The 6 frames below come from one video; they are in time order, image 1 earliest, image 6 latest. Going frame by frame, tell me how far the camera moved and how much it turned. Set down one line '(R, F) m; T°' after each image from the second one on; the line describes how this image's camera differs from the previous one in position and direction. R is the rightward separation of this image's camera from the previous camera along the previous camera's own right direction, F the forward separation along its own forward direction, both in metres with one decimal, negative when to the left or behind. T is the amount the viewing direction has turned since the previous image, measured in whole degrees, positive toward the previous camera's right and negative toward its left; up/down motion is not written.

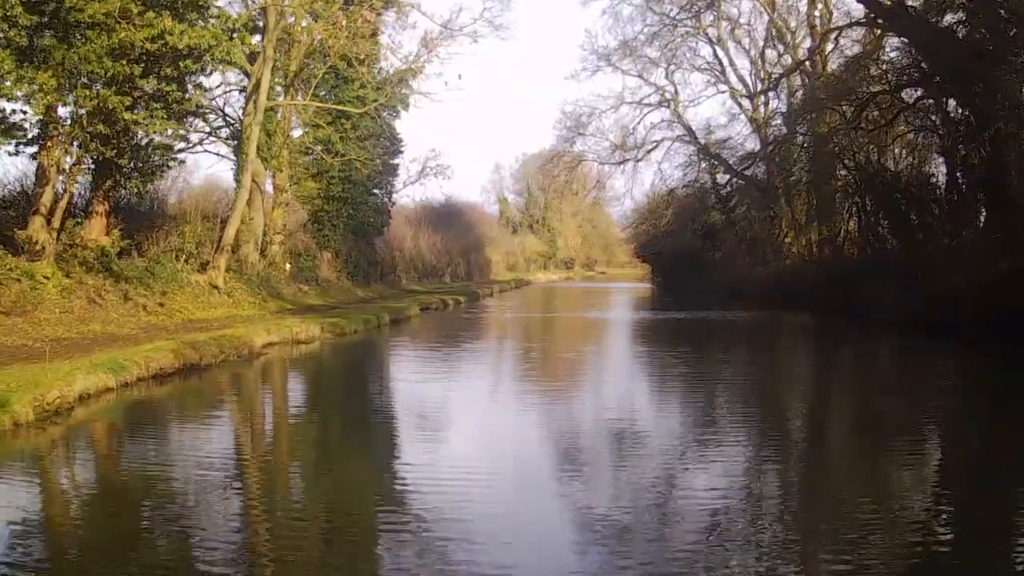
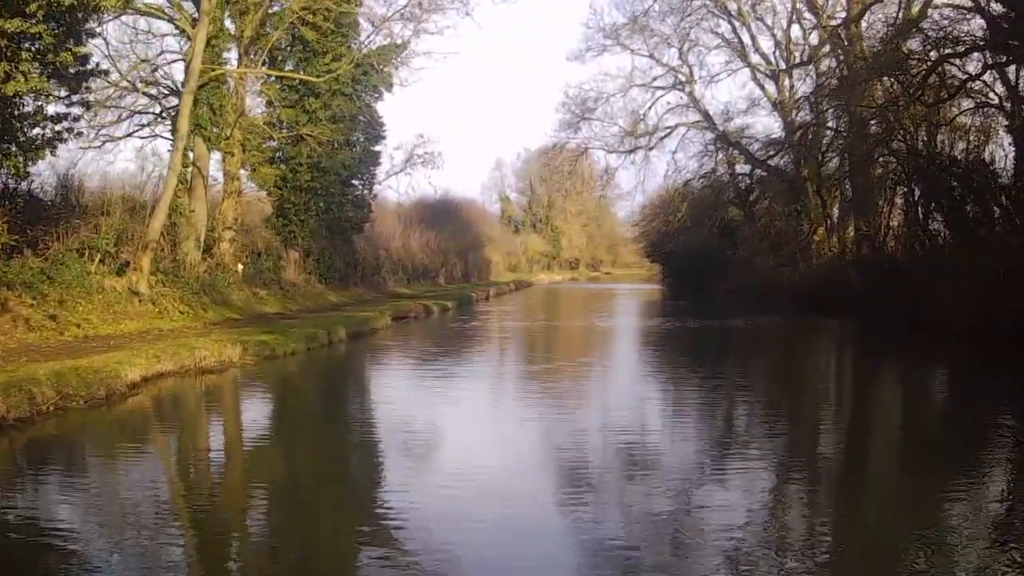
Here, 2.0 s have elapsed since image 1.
(+0.1, +1.8) m; 0°
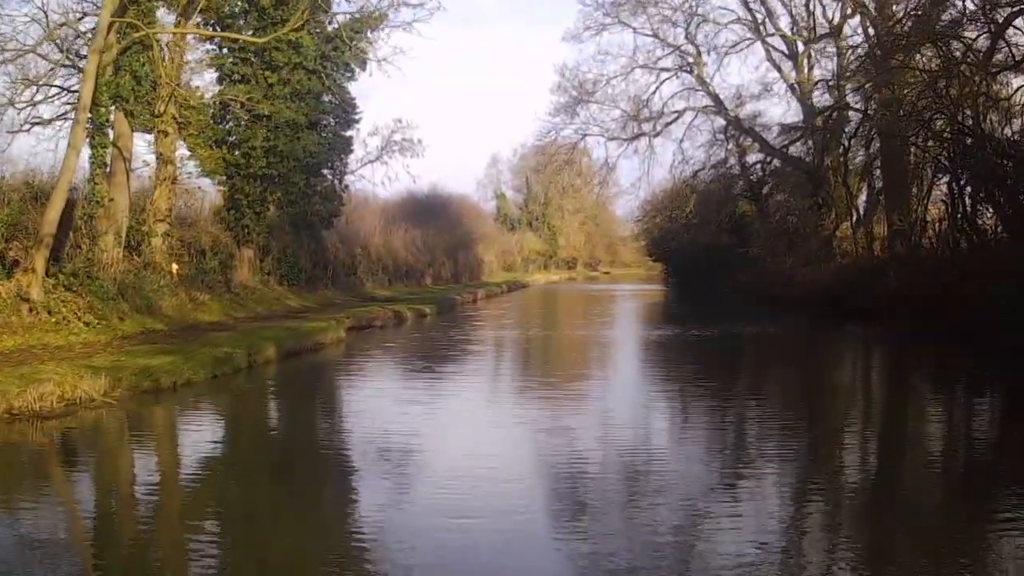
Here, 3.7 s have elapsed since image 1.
(+0.1, +1.5) m; 0°
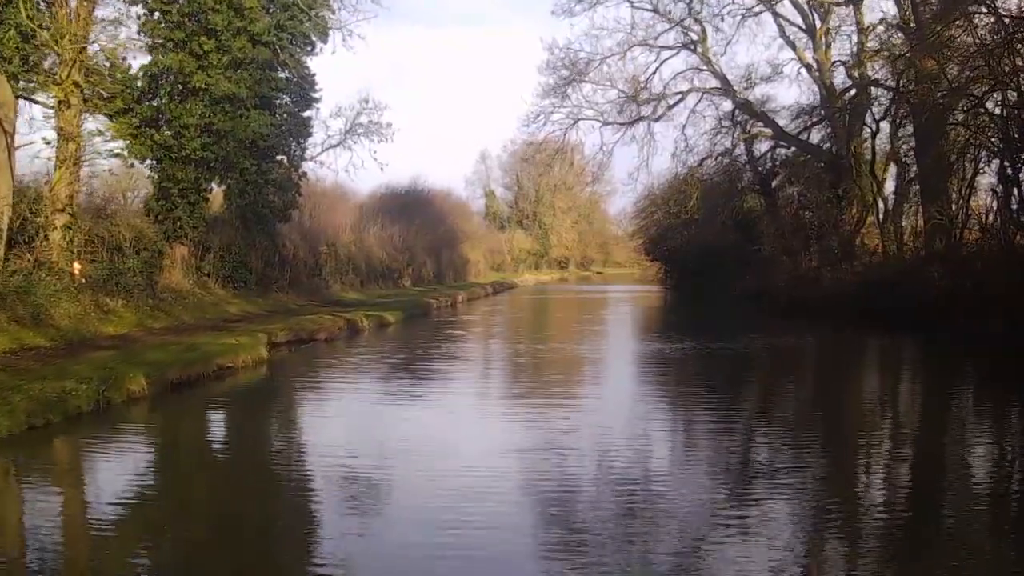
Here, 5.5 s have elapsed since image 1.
(+0.1, +1.5) m; 0°
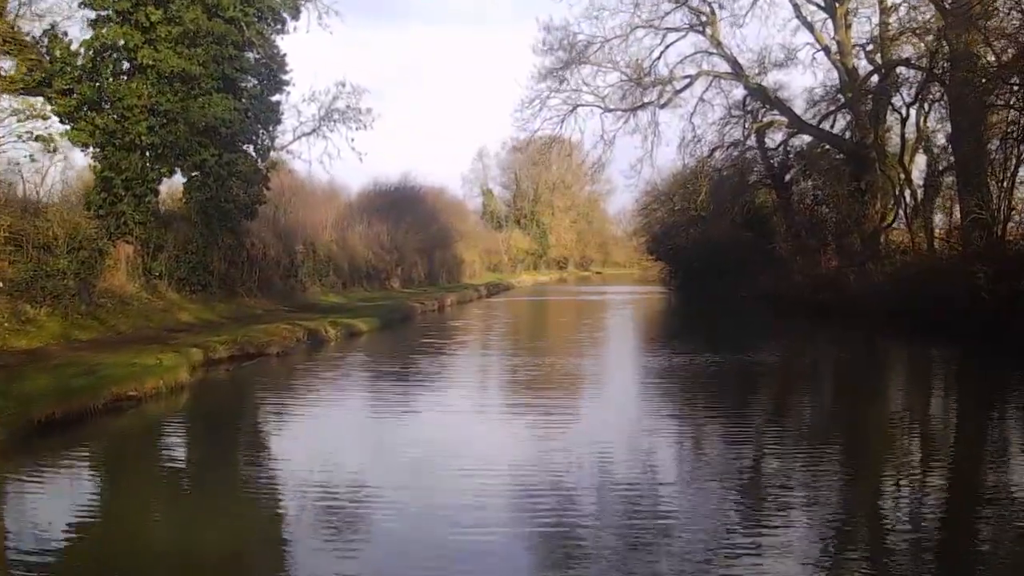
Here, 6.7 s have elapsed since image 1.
(+0.1, +1.0) m; 0°
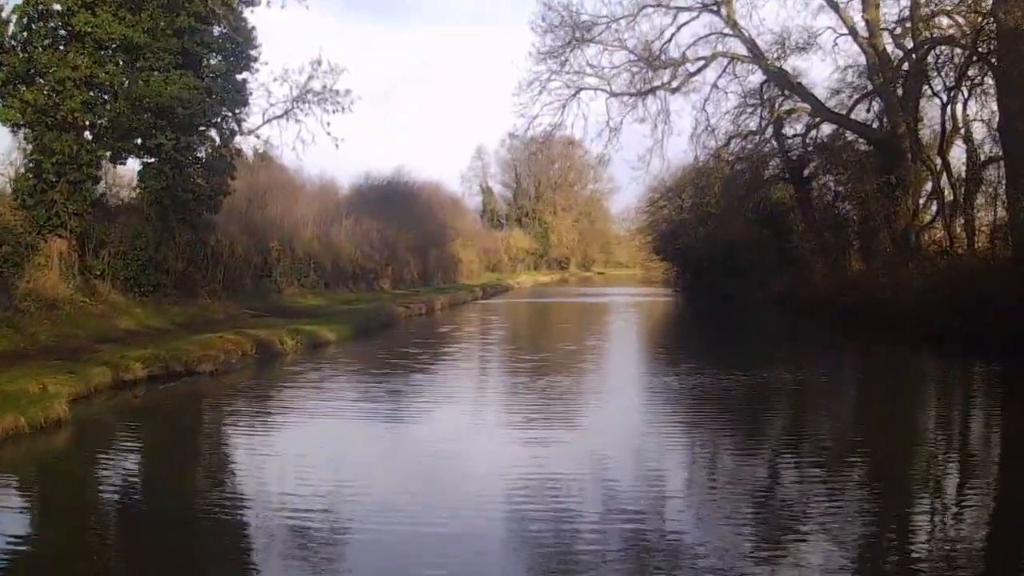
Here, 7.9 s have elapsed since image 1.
(+0.1, +1.0) m; 0°
